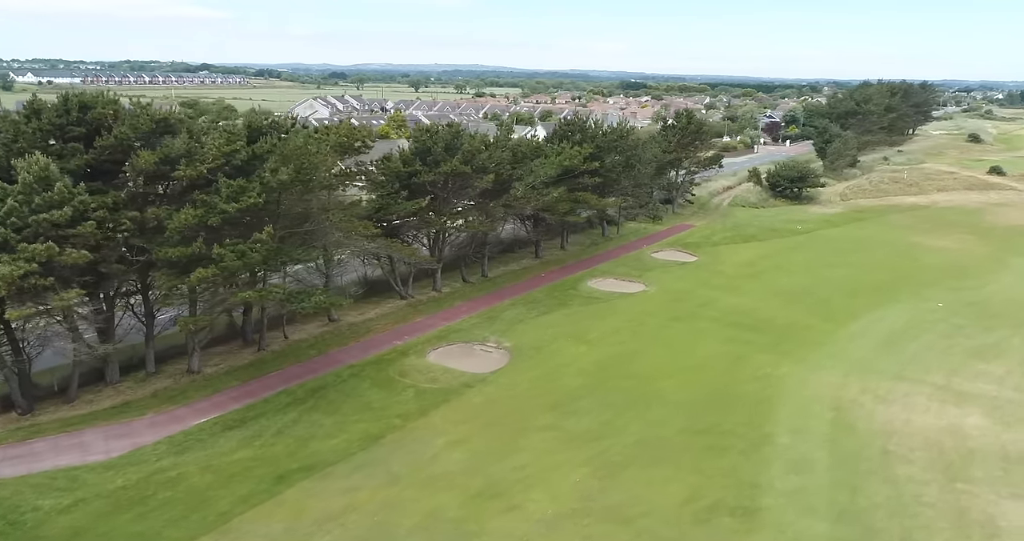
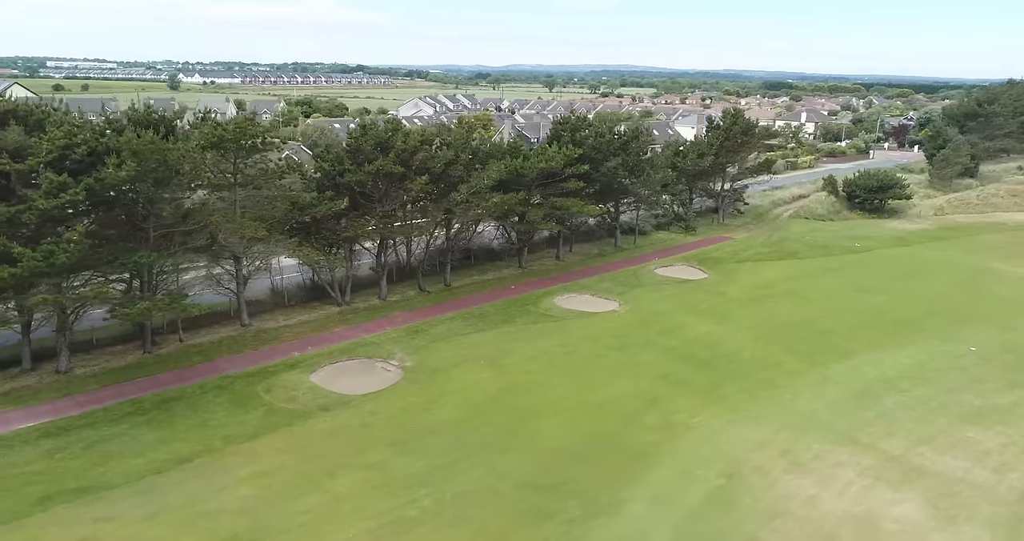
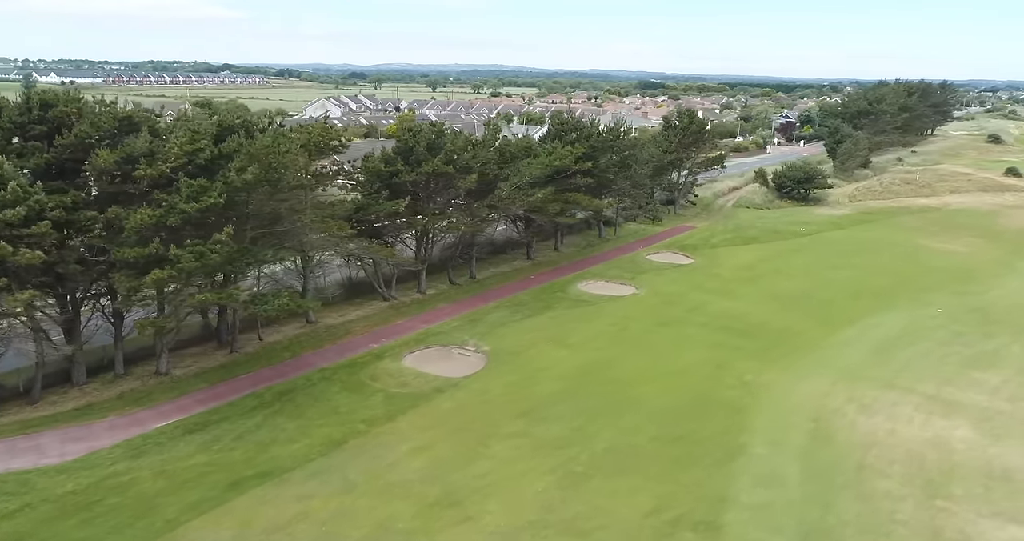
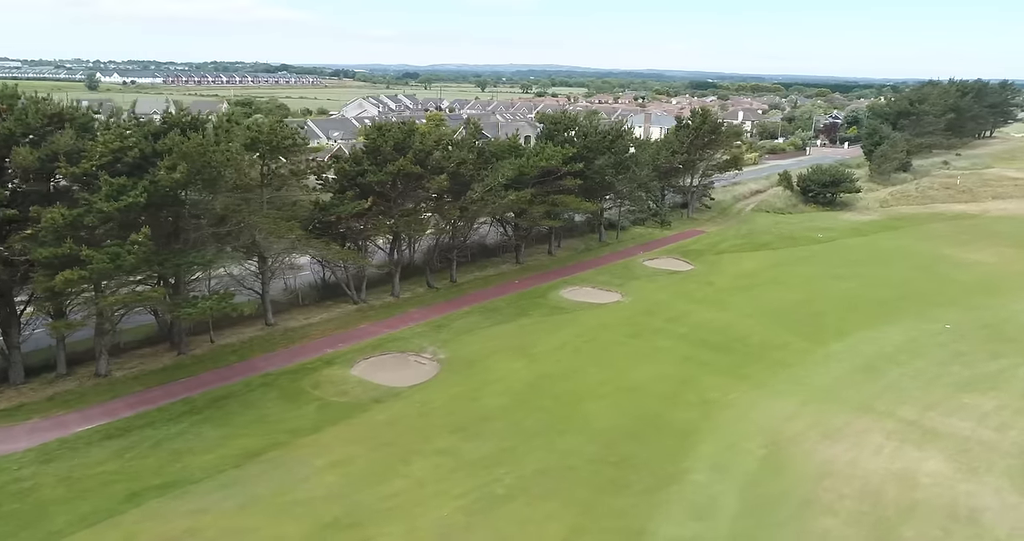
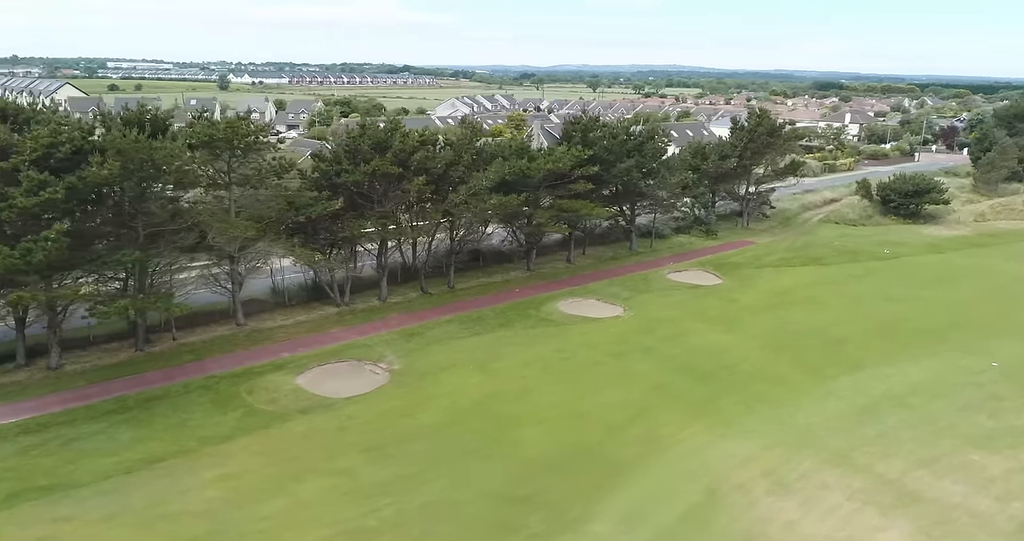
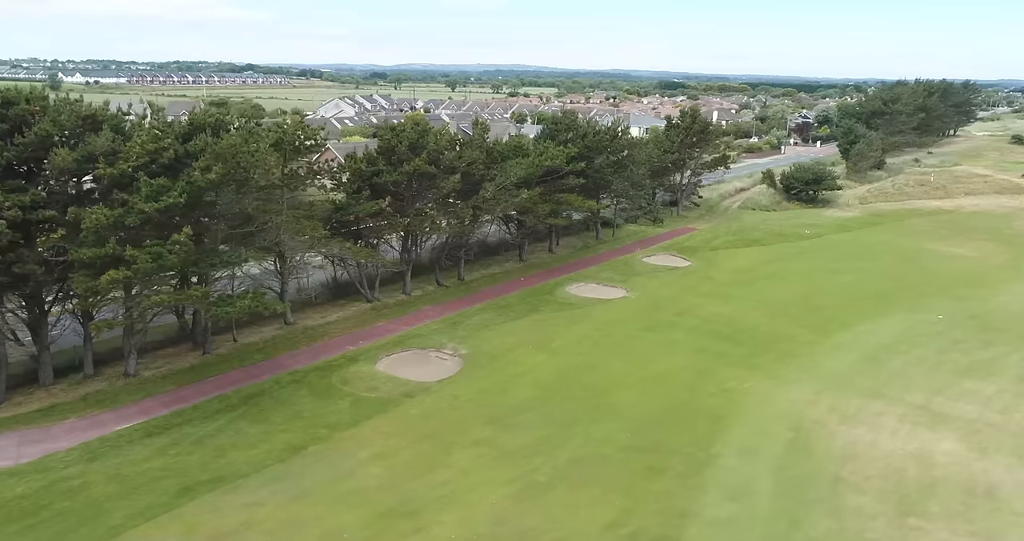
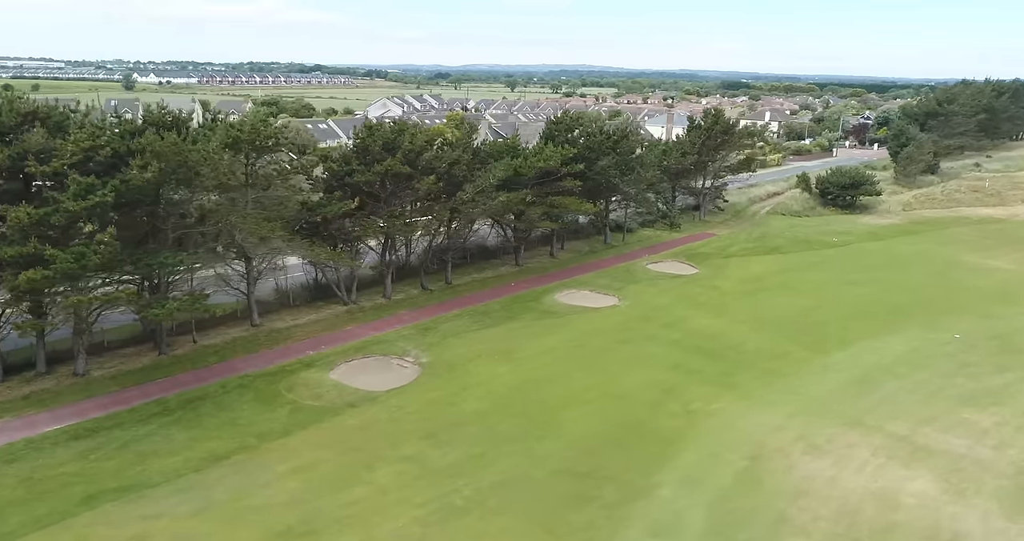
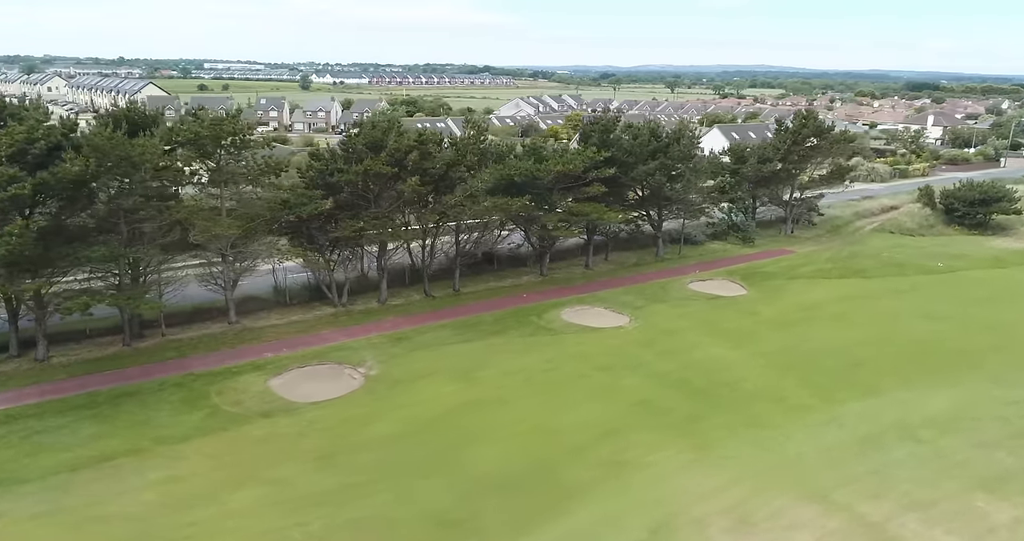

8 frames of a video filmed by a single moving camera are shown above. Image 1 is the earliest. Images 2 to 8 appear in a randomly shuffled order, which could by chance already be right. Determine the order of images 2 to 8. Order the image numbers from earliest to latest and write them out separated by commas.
3, 6, 4, 7, 2, 5, 8
